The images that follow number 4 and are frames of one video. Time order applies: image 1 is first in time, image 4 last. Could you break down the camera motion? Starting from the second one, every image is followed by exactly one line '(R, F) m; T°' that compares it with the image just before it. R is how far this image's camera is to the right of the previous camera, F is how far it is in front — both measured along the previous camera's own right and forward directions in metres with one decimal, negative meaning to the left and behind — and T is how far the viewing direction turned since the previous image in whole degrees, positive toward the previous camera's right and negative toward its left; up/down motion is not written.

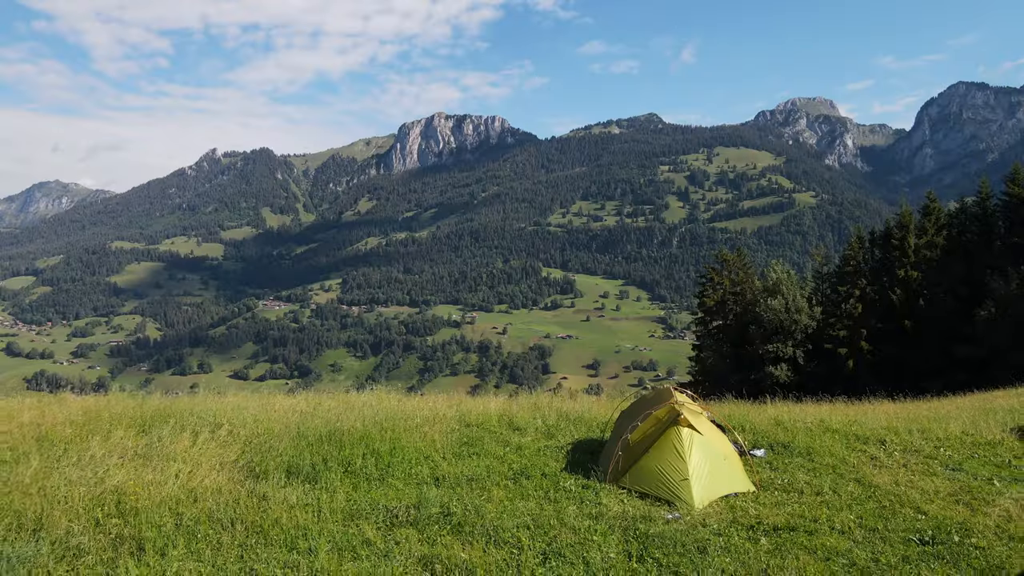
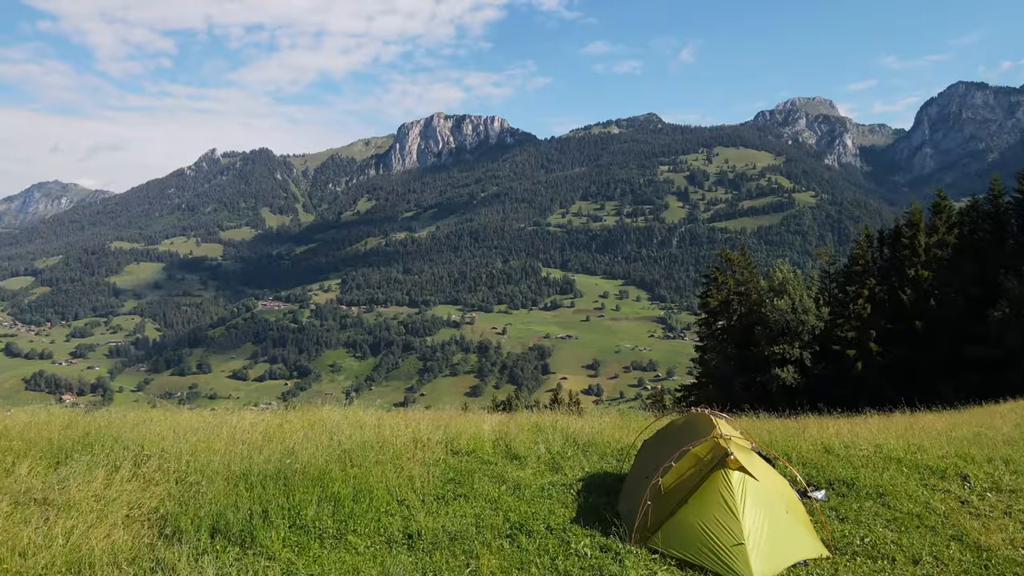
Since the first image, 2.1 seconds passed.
(0.0, +1.8) m; 0°
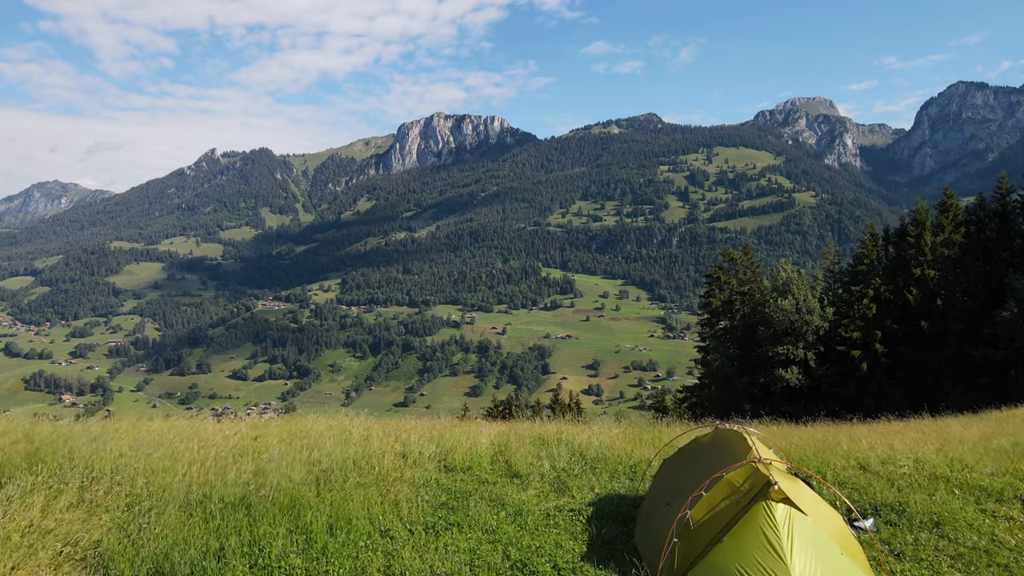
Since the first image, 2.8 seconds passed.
(0.0, +0.9) m; 0°
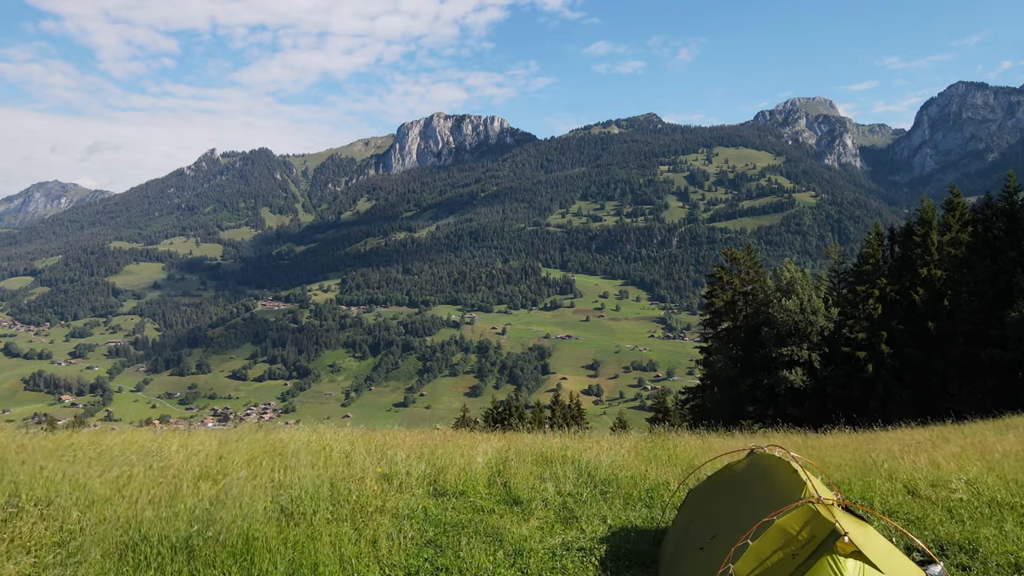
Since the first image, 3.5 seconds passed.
(0.0, +1.0) m; 0°
